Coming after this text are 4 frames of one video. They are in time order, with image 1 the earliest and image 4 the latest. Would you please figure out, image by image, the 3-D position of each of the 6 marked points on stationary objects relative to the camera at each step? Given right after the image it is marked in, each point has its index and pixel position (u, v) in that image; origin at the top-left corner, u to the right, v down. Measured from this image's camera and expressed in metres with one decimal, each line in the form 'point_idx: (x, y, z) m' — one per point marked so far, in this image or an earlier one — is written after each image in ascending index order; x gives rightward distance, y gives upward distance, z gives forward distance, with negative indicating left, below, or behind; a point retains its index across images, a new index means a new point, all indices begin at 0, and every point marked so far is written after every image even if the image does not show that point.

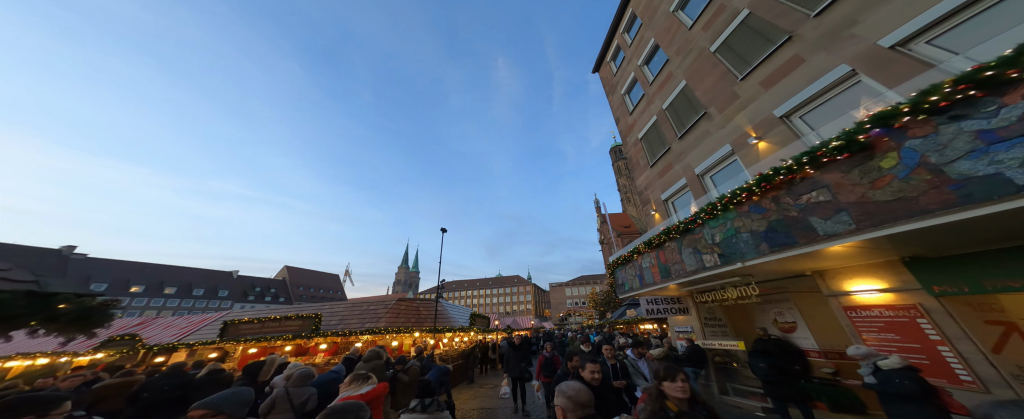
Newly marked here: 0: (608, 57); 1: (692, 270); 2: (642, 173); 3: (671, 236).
0: (+5.8, +8.5, +14.7) m
1: (+4.9, -1.7, +7.2) m
2: (+5.7, +1.6, +11.4) m
3: (+4.8, -0.8, +7.9) m
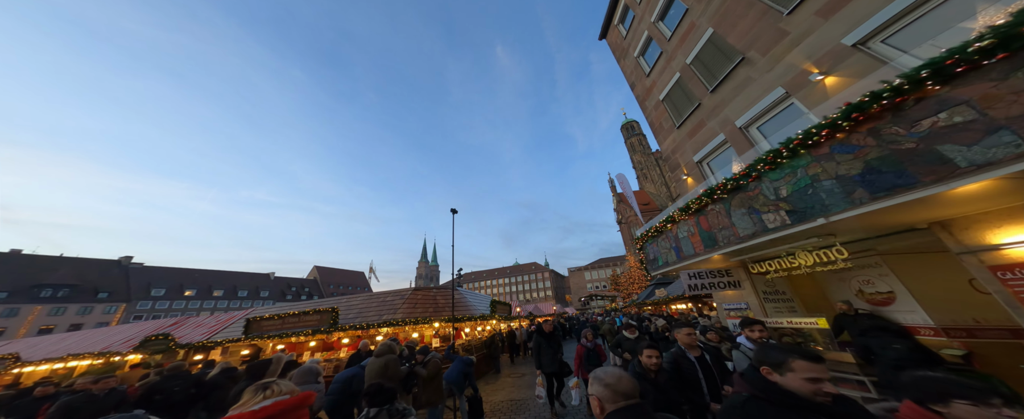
0: (+6.1, +10.0, +13.0) m
1: (+5.5, -0.6, +6.0) m
2: (+6.3, +2.9, +10.1) m
3: (+5.3, +0.3, +6.6) m
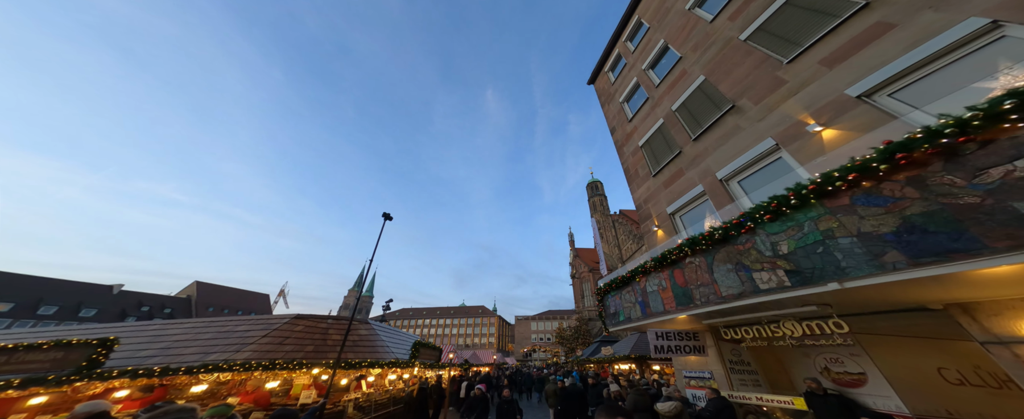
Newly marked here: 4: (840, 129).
0: (+5.2, +7.5, +13.8) m
1: (+4.5, -1.7, +5.1) m
2: (+5.0, +1.0, +9.8) m
3: (+4.3, -0.9, +5.9) m
4: (+6.2, +1.5, +4.9) m
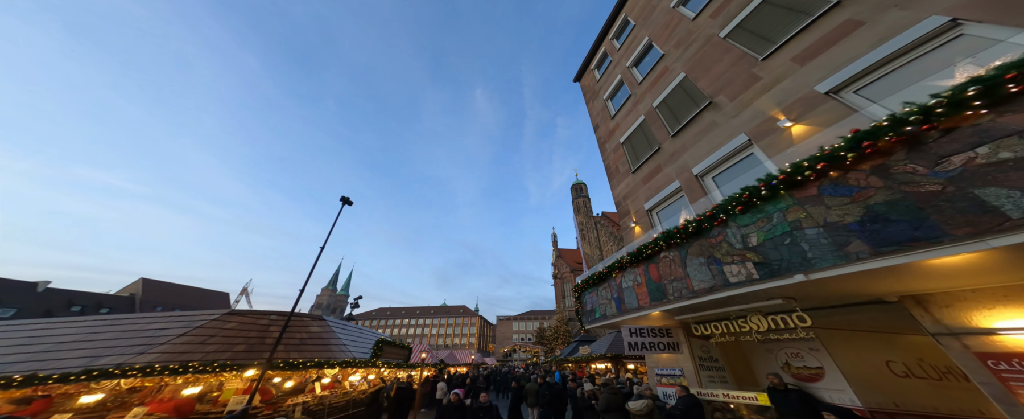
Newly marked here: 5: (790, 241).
0: (+4.3, +7.6, +13.8) m
1: (+3.8, -1.6, +5.1) m
2: (+4.1, +1.1, +9.8) m
3: (+3.7, -0.8, +5.9) m
4: (+5.7, +1.6, +4.9) m
5: (+4.3, -0.5, +3.9) m
